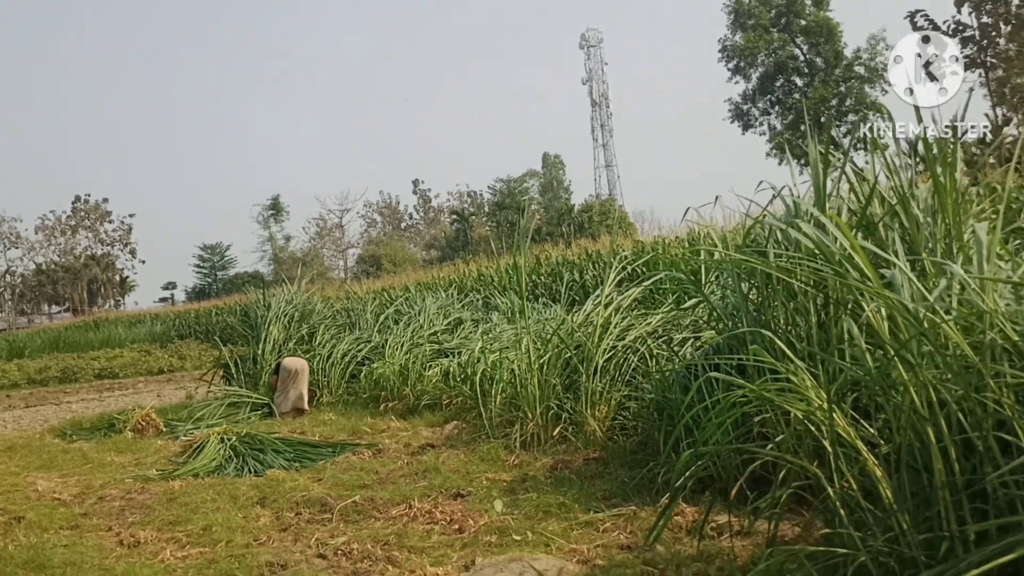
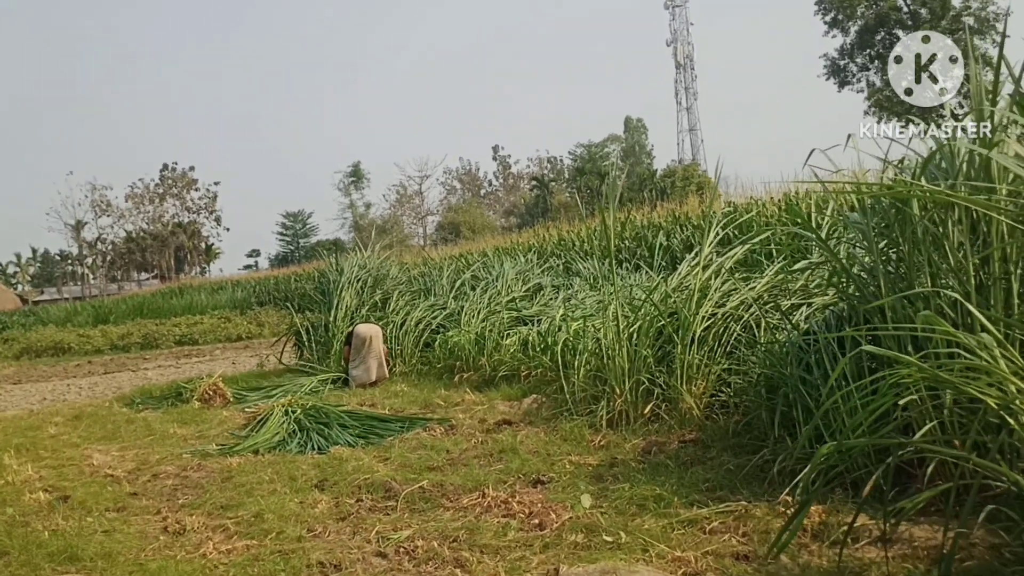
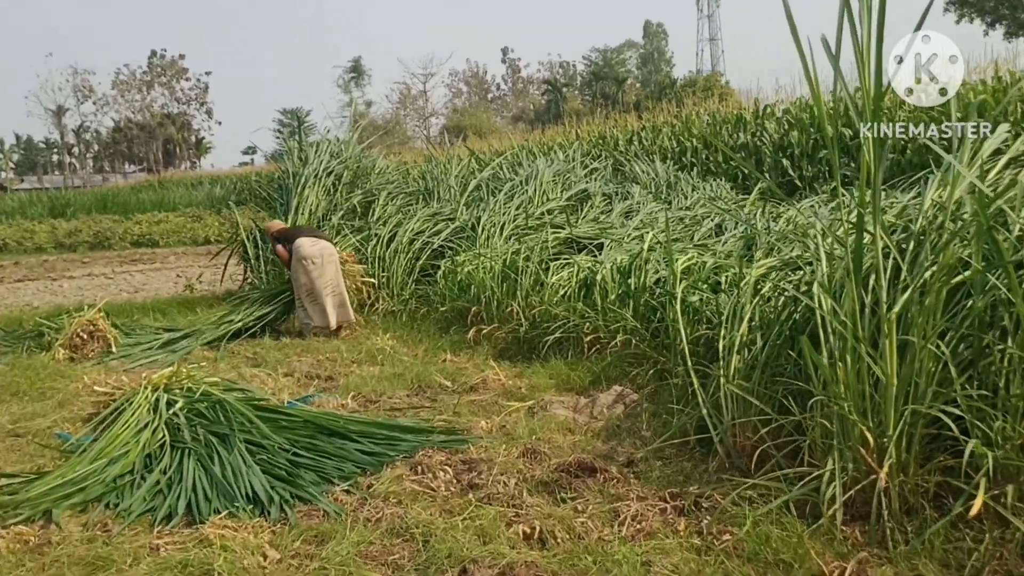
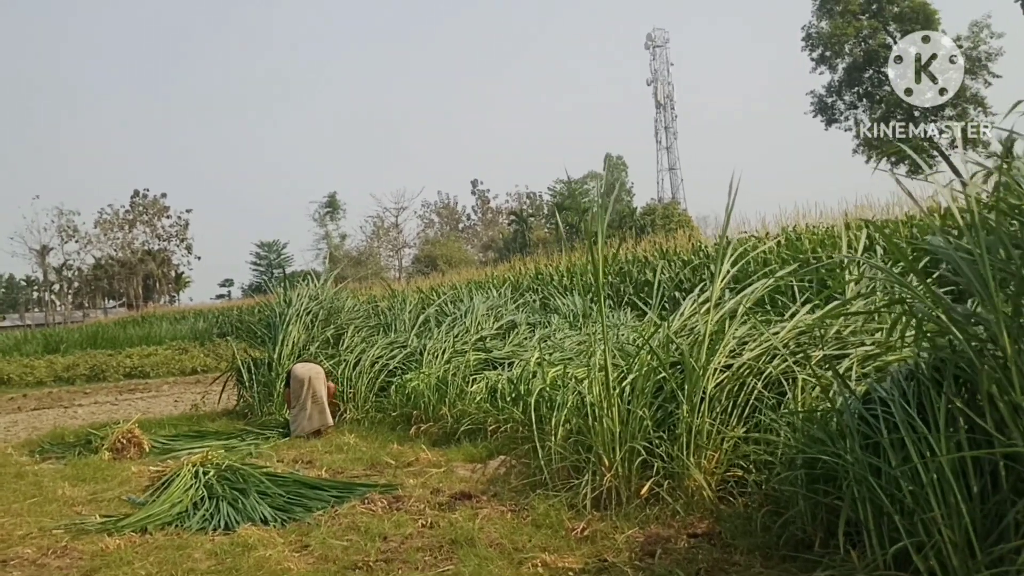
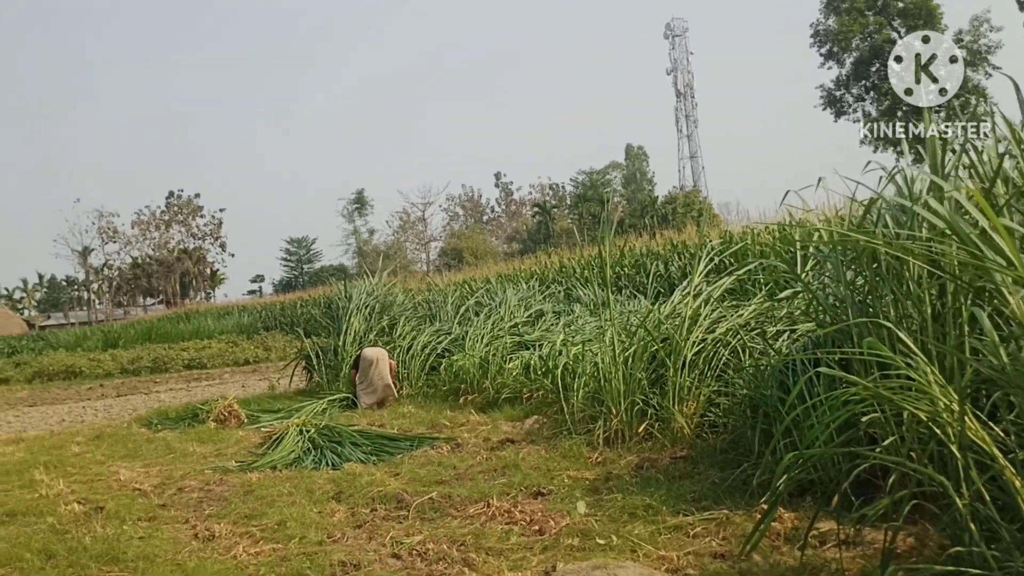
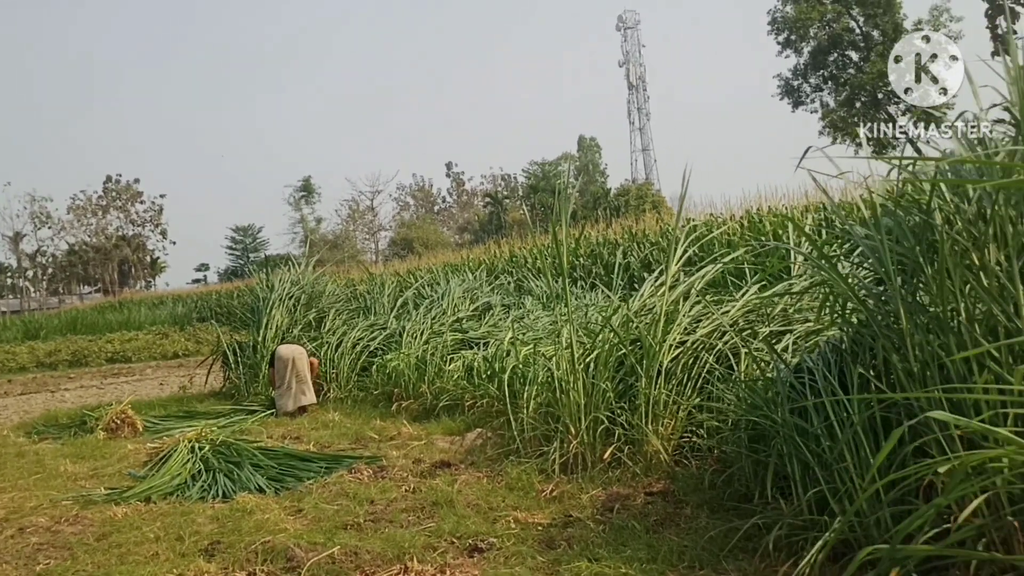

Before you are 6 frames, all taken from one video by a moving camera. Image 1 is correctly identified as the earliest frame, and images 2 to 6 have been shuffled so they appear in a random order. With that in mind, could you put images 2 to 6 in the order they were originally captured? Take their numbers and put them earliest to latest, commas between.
5, 2, 6, 4, 3
